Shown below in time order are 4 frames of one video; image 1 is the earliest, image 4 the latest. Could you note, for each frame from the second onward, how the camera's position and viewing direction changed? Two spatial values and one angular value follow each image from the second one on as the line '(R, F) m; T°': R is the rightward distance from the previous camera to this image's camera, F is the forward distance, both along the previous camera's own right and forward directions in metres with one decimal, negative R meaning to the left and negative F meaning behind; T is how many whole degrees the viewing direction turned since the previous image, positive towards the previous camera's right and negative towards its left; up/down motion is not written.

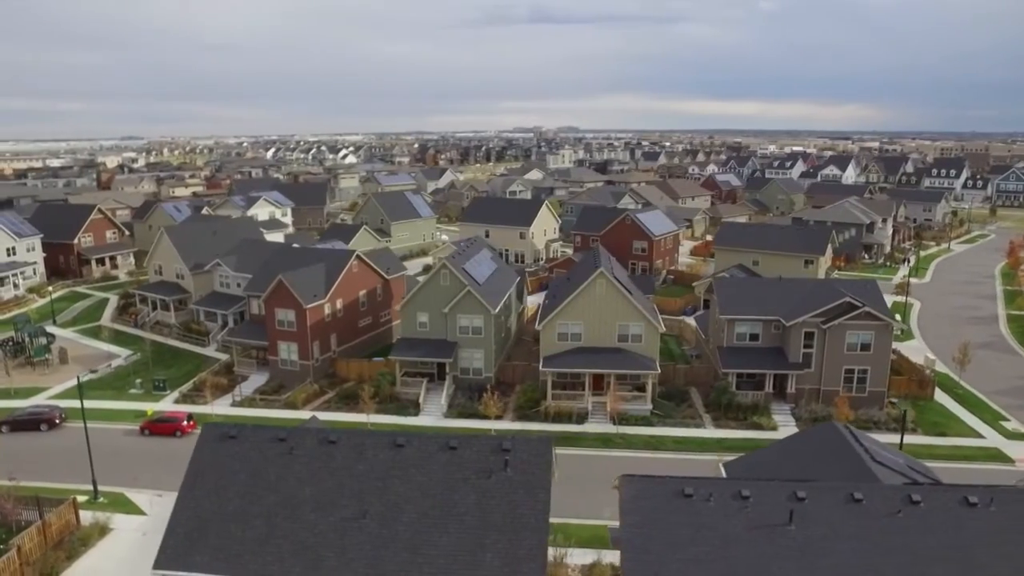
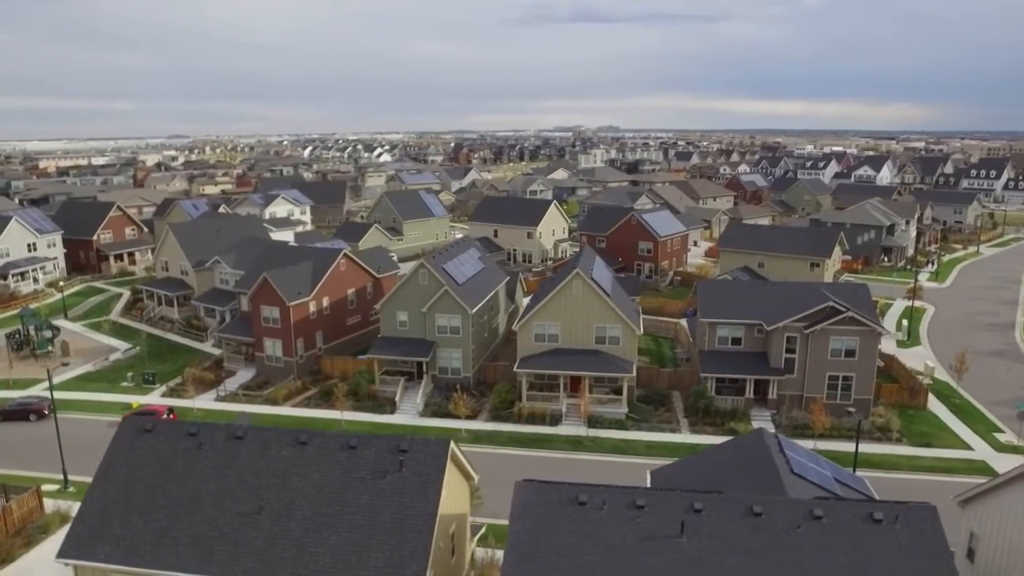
(+3.0, +0.2) m; -3°
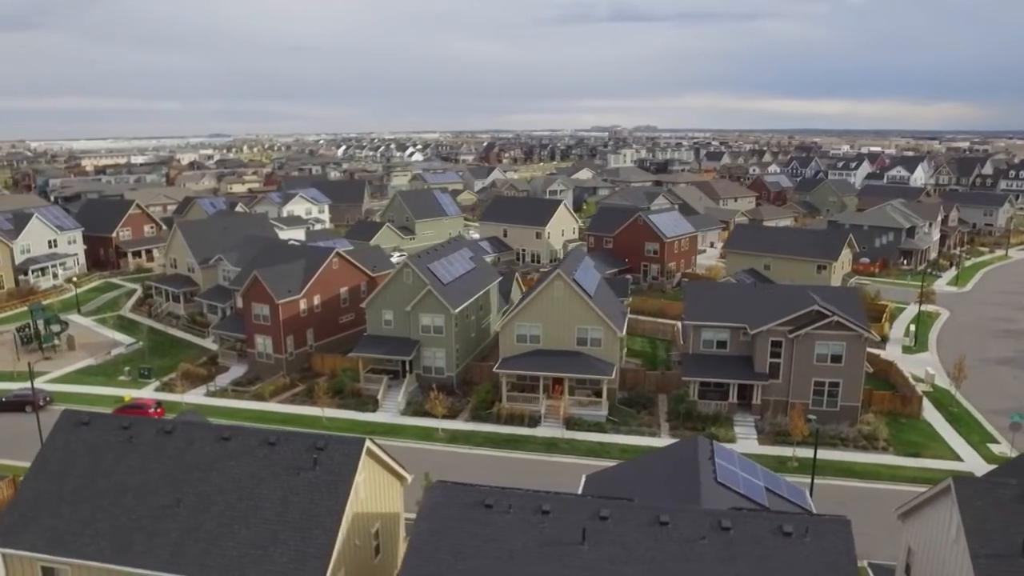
(+2.6, +0.1) m; -3°
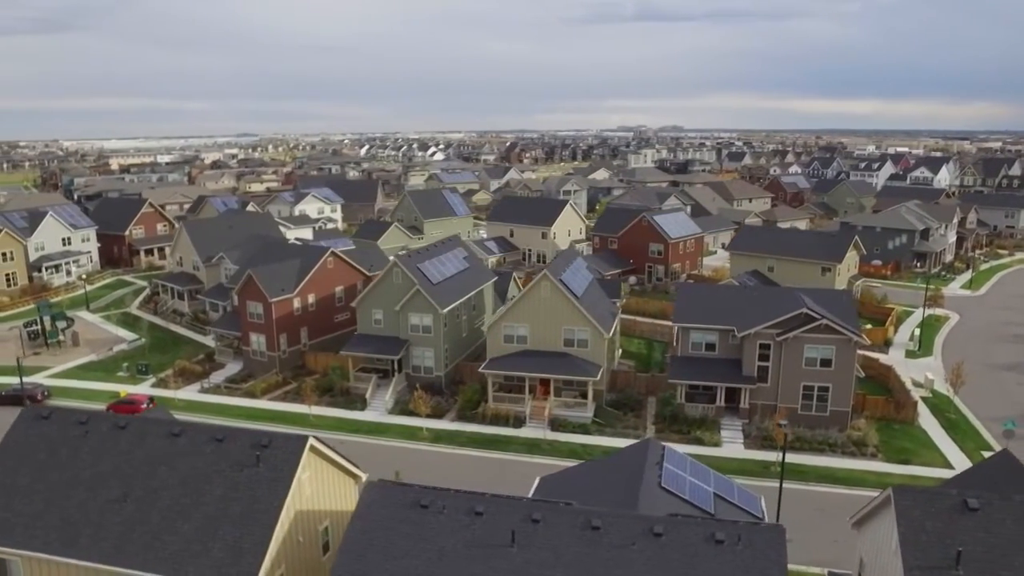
(+1.8, +0.1) m; -2°
